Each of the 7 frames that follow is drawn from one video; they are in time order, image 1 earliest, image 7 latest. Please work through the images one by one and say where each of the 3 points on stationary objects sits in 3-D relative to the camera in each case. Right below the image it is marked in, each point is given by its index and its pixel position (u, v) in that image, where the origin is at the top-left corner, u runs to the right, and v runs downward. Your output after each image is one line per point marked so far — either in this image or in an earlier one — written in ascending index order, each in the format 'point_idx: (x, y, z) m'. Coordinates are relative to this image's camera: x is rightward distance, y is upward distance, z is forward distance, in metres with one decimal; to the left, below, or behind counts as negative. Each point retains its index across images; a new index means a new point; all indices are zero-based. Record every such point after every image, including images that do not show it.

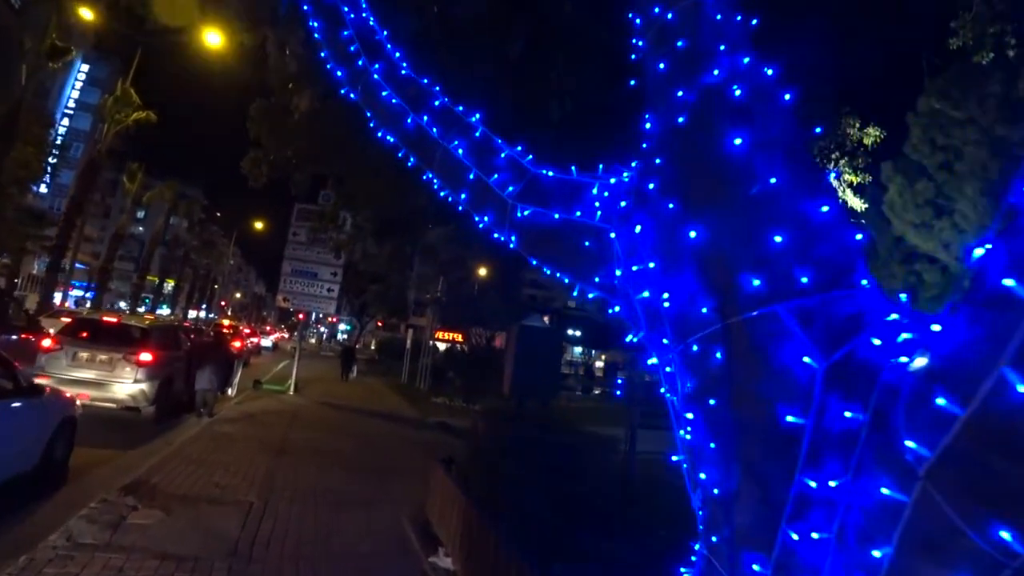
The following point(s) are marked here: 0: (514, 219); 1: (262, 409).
0: (0.0, +0.3, +4.4) m
1: (-4.3, -2.1, +16.0) m
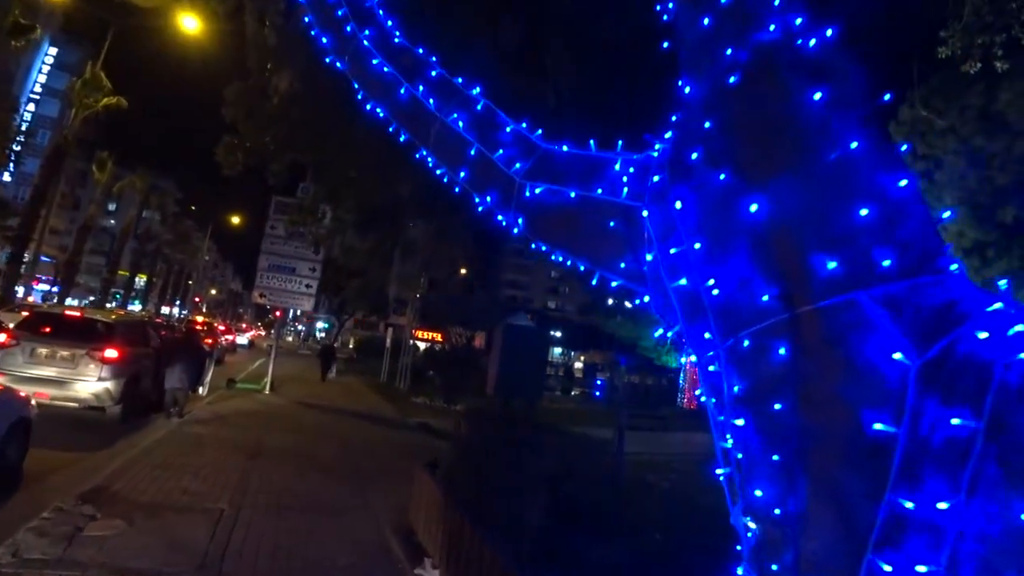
0: (0.0, +0.4, +3.9) m
1: (-4.6, -2.0, +15.4) m
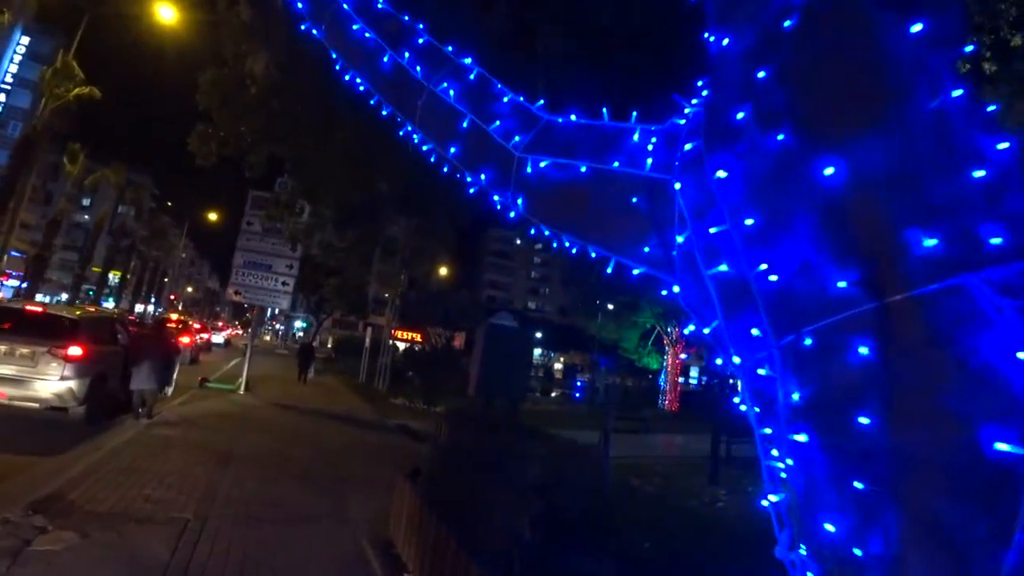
0: (0.0, +0.4, +3.5) m
1: (-4.8, -1.9, +14.9) m
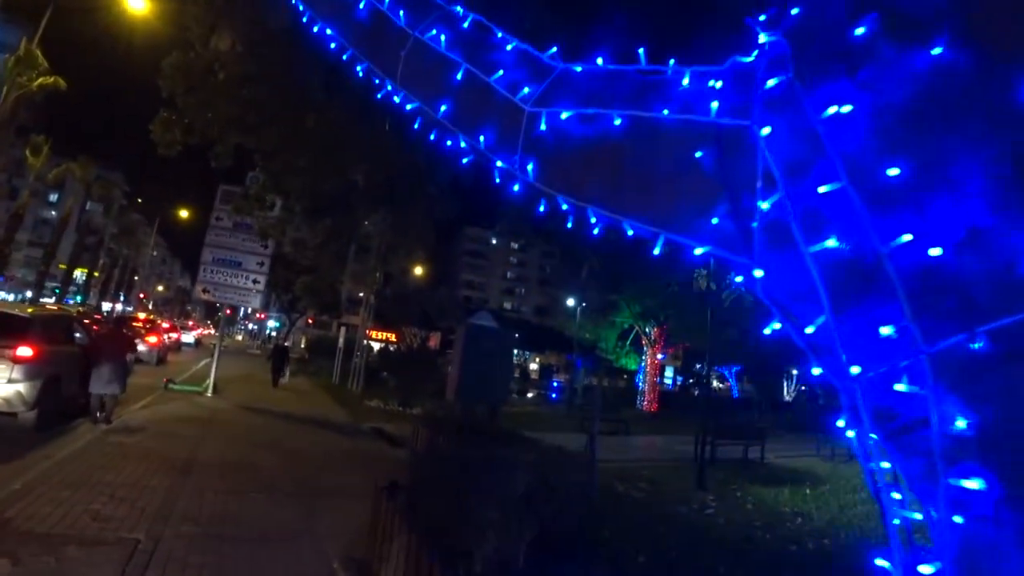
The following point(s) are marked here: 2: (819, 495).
0: (0.0, +0.4, +2.9) m
1: (-5.1, -1.9, +14.1) m
2: (+6.0, -3.9, +18.6) m
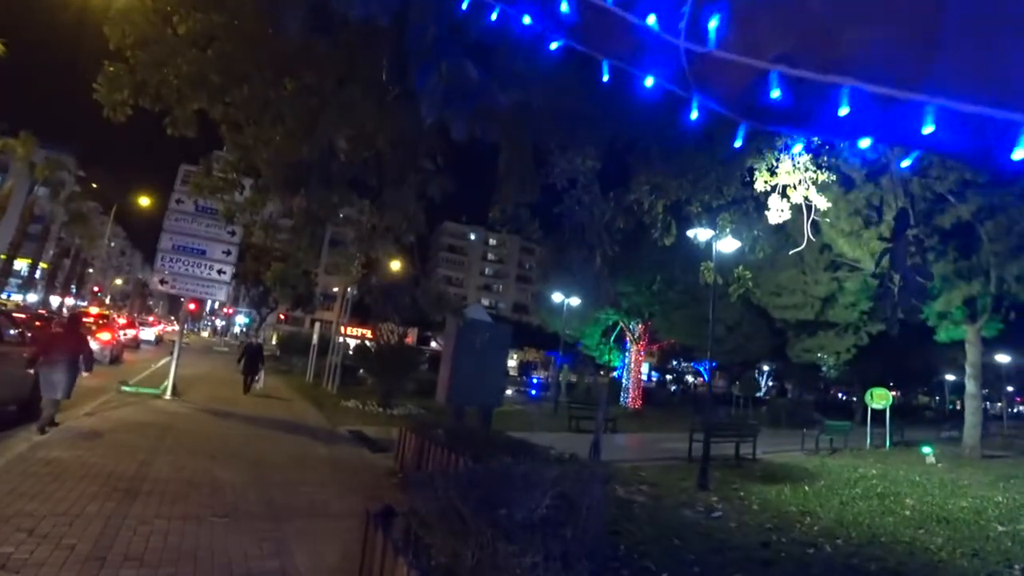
0: (+0.3, +0.5, +1.6) m
1: (-5.2, -1.8, +12.7) m
2: (+5.8, -3.8, +17.5) m
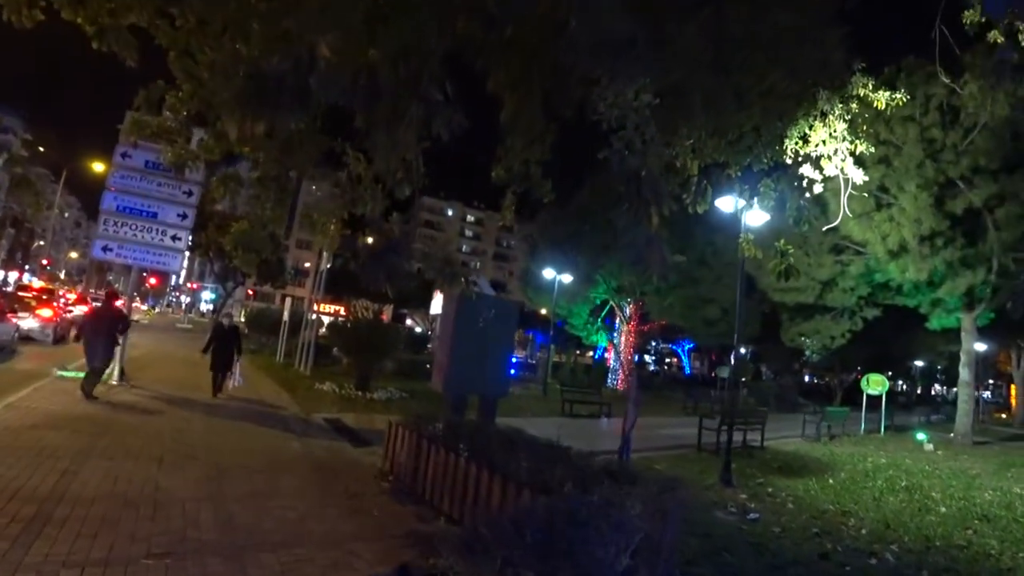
0: (+0.7, +0.7, -0.3) m
1: (-5.1, -1.4, +10.7) m
2: (+5.7, -3.3, +15.8) m
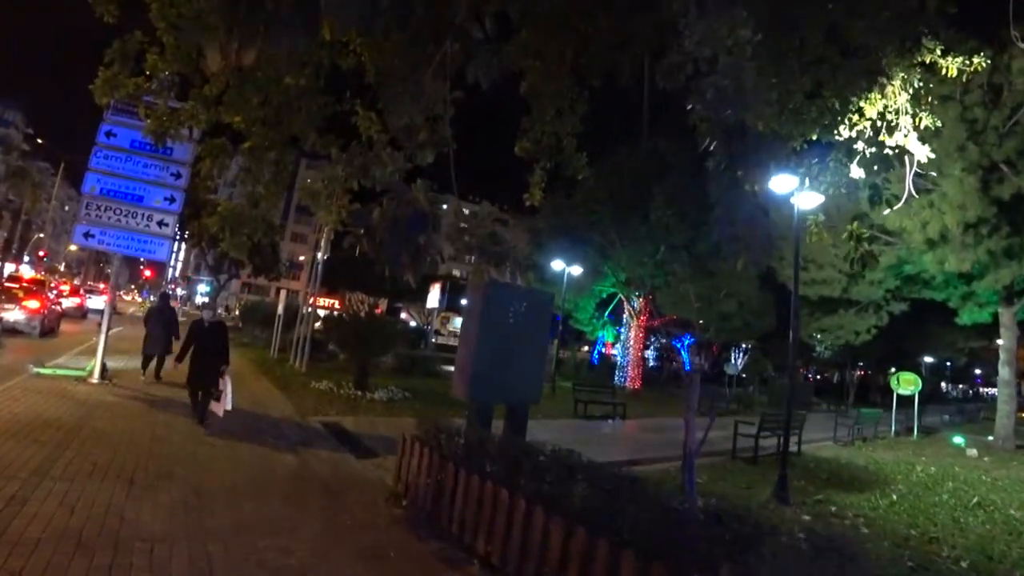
0: (+1.1, +0.7, -1.8) m
1: (-4.8, -1.2, +9.1) m
2: (+6.0, -3.2, +14.4) m
